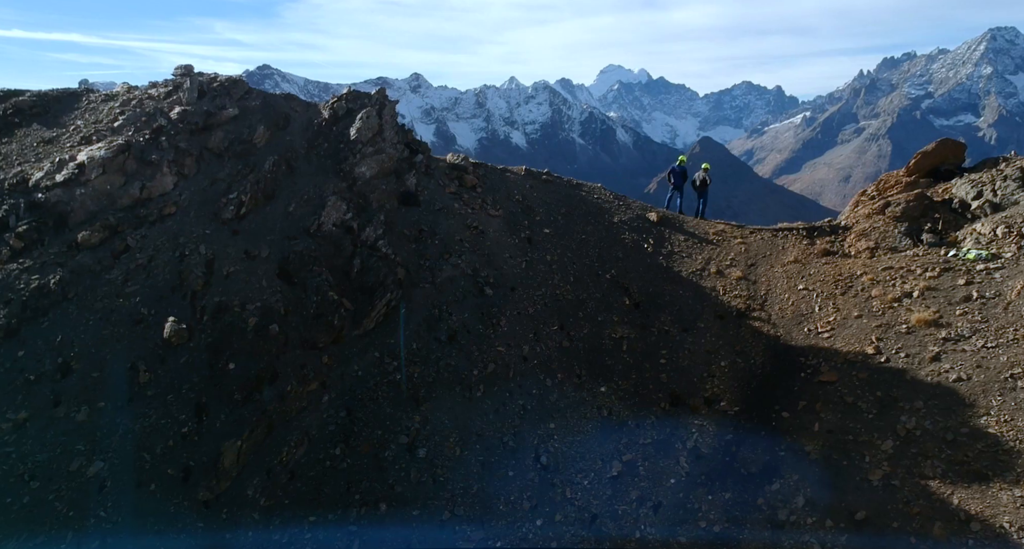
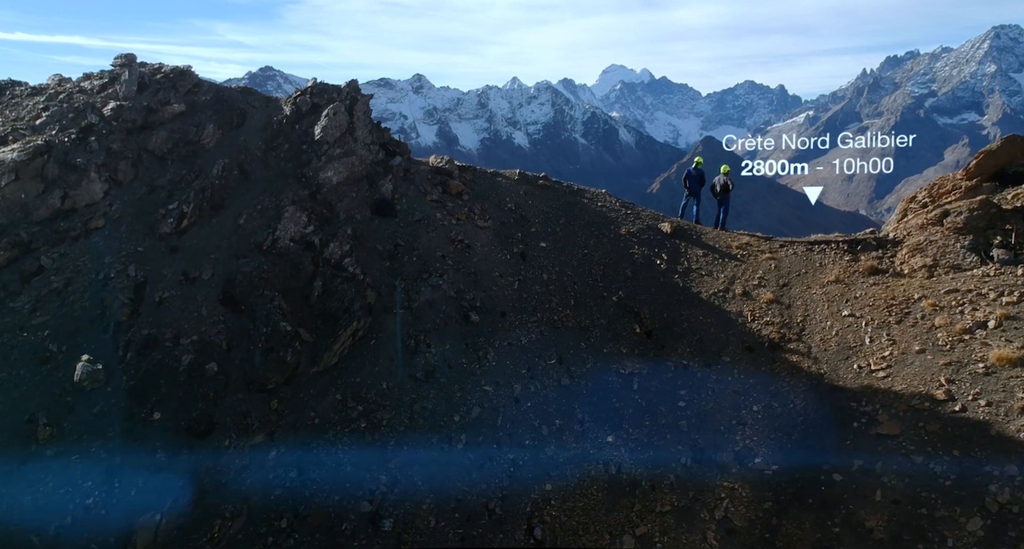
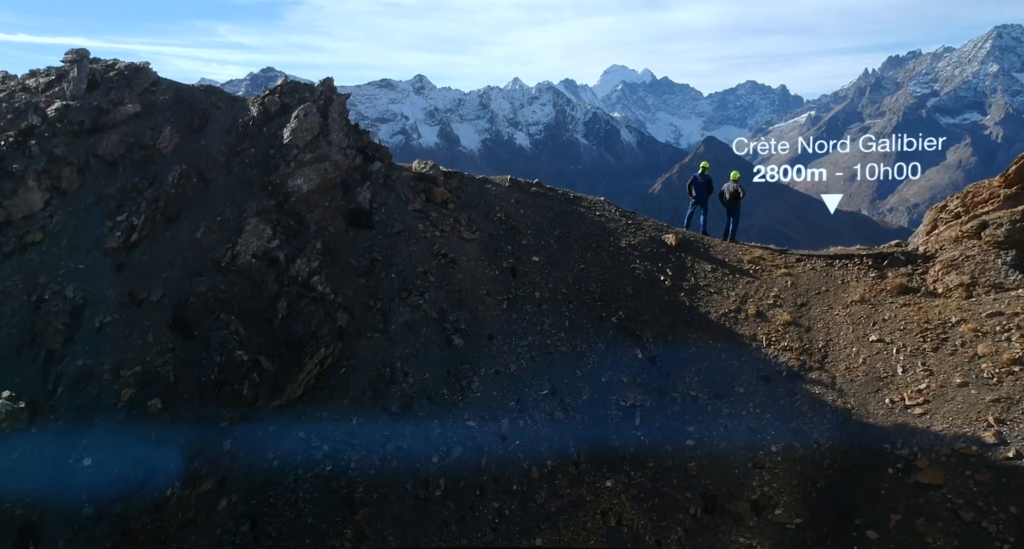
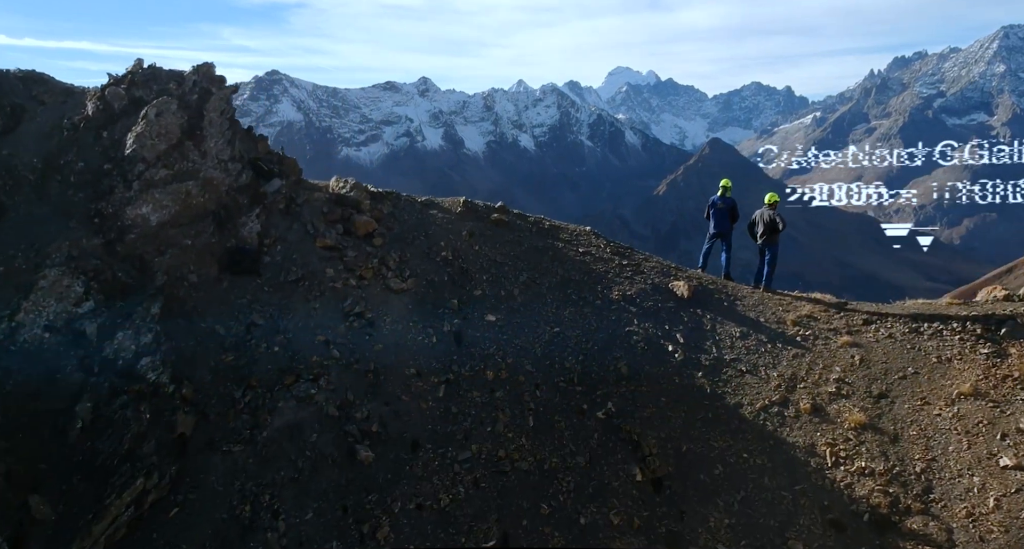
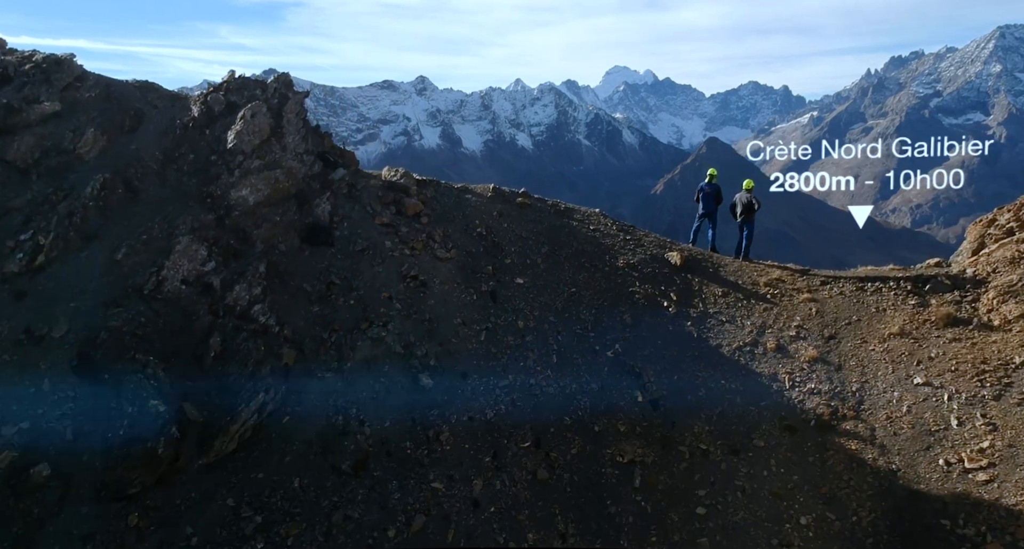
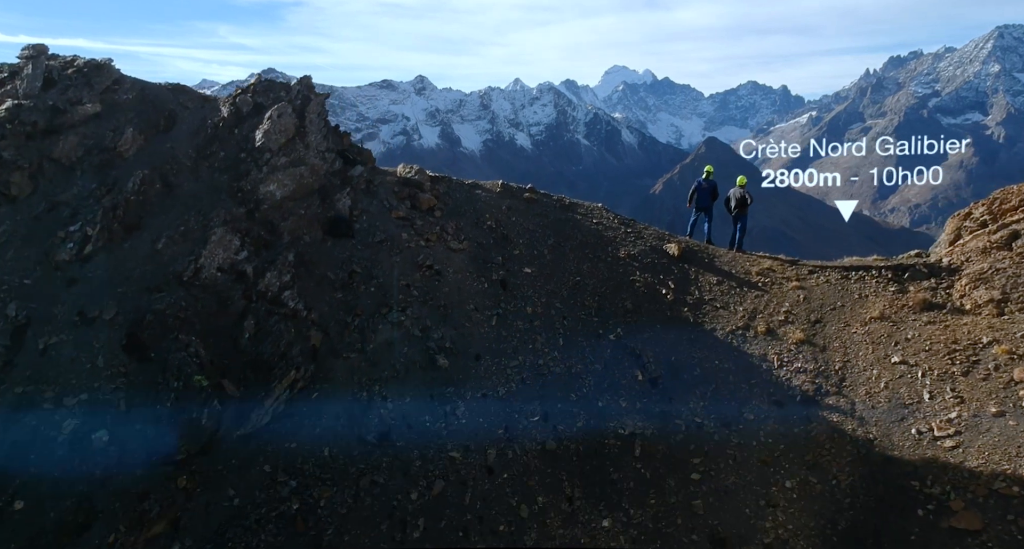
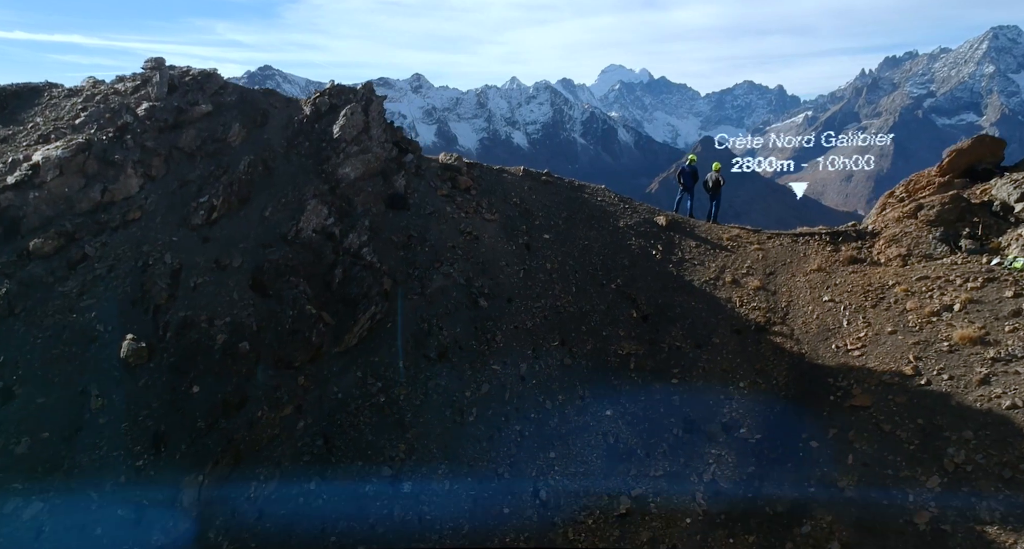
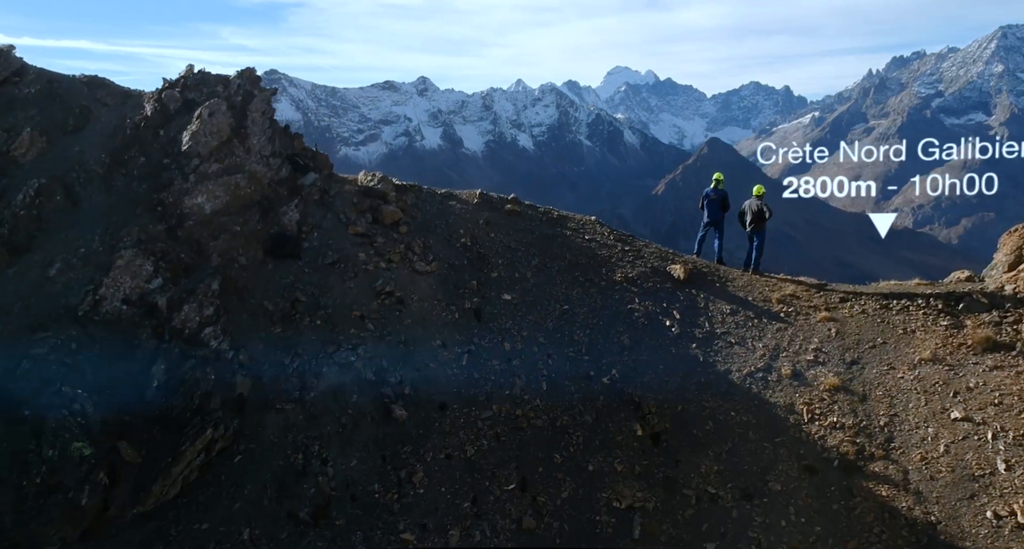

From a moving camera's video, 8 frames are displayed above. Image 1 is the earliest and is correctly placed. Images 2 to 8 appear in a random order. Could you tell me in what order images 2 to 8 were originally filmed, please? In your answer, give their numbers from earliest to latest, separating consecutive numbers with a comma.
7, 2, 3, 6, 5, 8, 4
